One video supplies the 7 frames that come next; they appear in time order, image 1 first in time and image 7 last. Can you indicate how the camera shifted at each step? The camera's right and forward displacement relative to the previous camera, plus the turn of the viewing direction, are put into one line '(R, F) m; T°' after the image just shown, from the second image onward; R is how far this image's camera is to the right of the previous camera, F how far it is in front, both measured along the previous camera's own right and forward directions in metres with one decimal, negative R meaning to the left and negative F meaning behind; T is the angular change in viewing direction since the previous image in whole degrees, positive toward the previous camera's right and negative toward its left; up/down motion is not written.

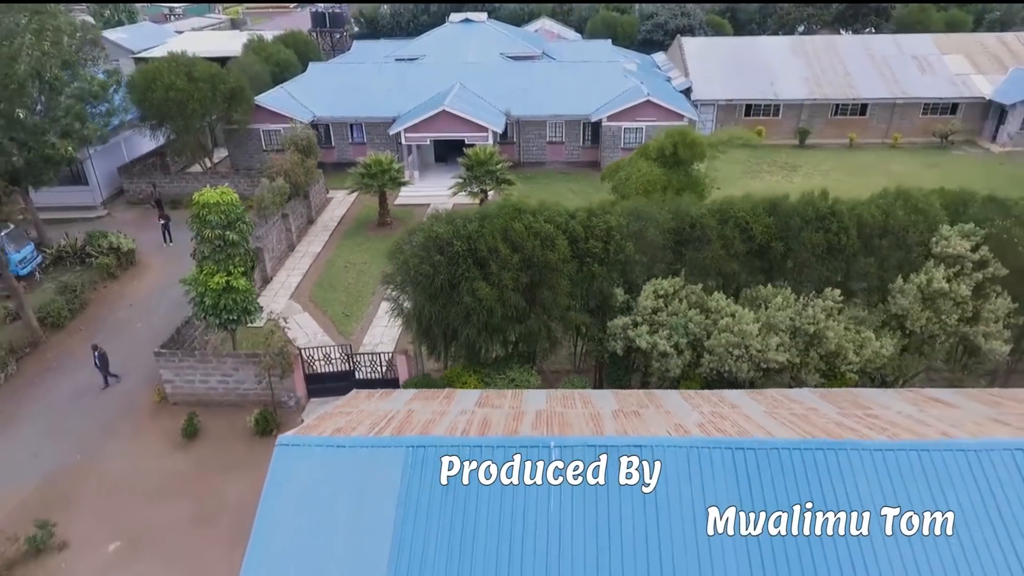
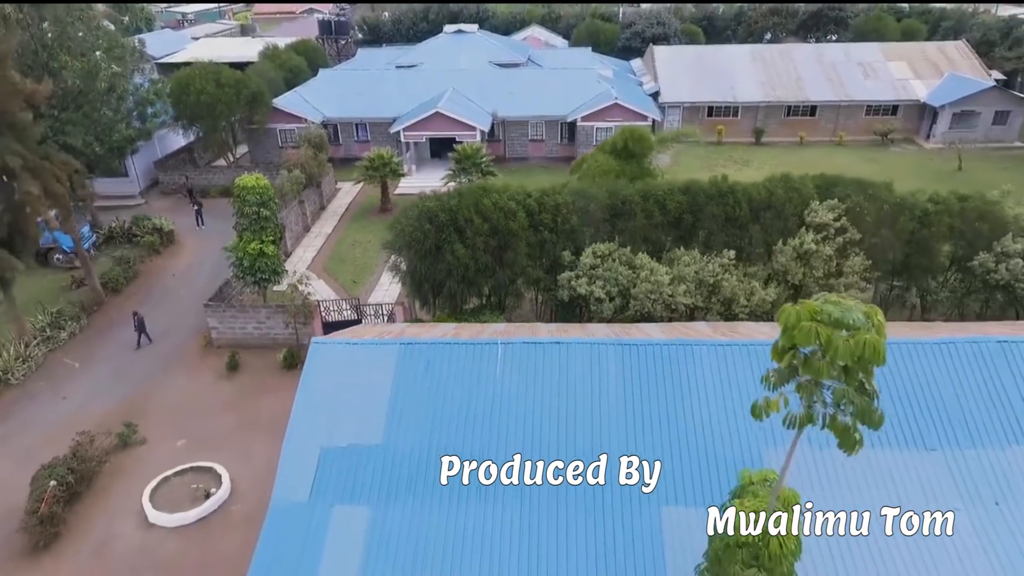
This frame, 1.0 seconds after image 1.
(+0.8, -4.1) m; 0°
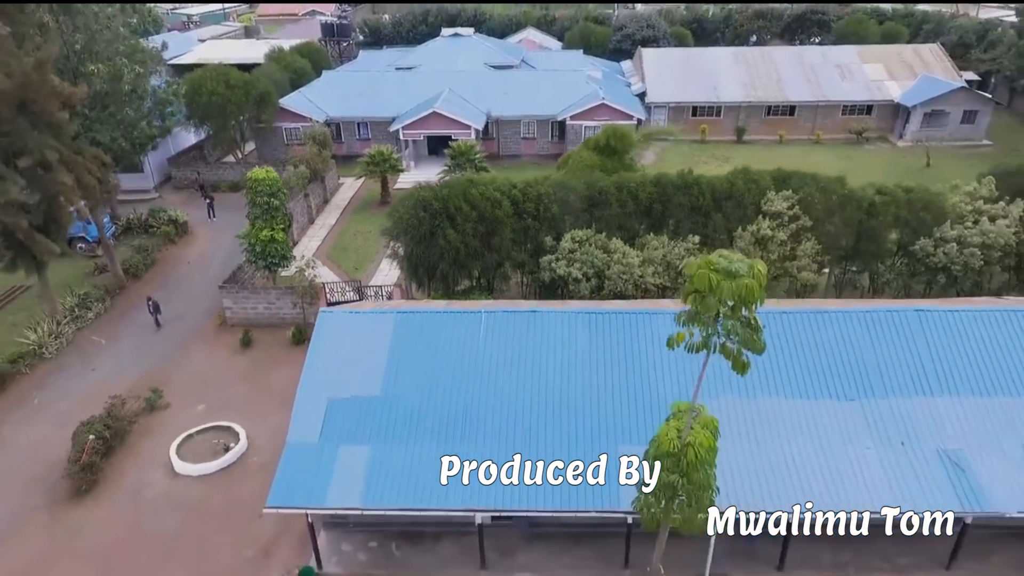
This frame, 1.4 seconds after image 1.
(+0.4, -1.9) m; 0°
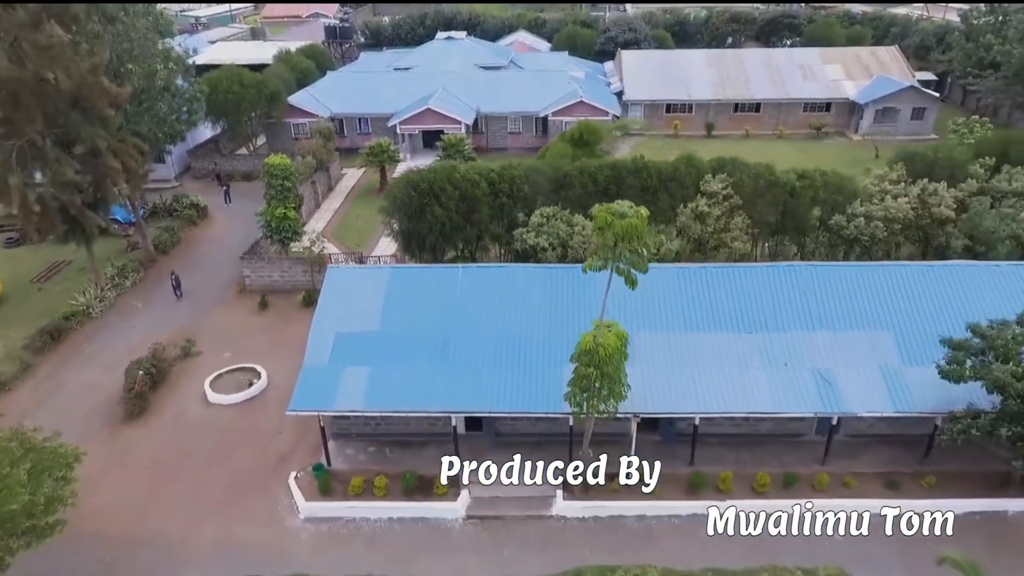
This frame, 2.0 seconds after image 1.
(+0.8, -3.5) m; 0°
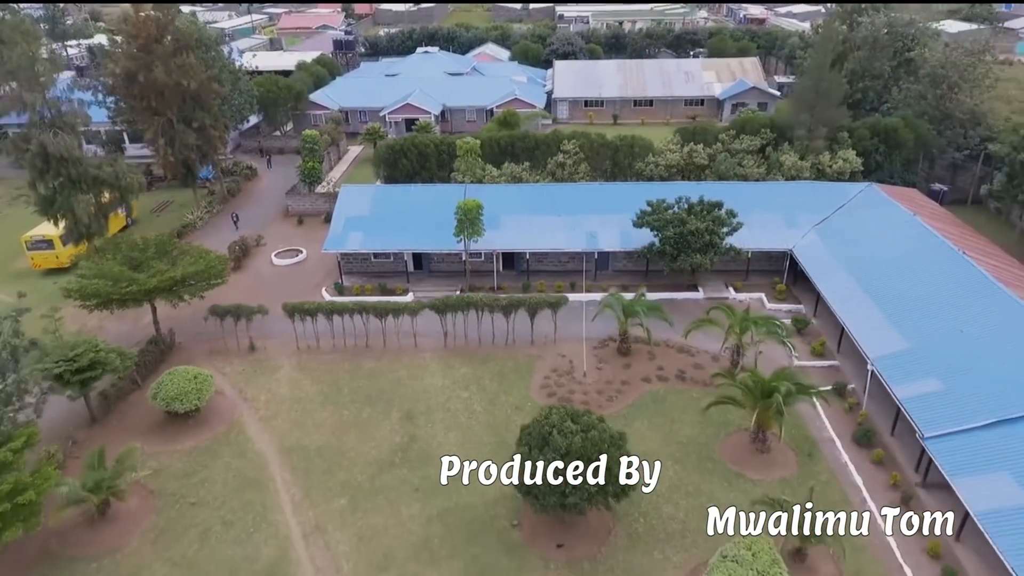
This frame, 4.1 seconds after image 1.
(+3.6, -15.7) m; 0°
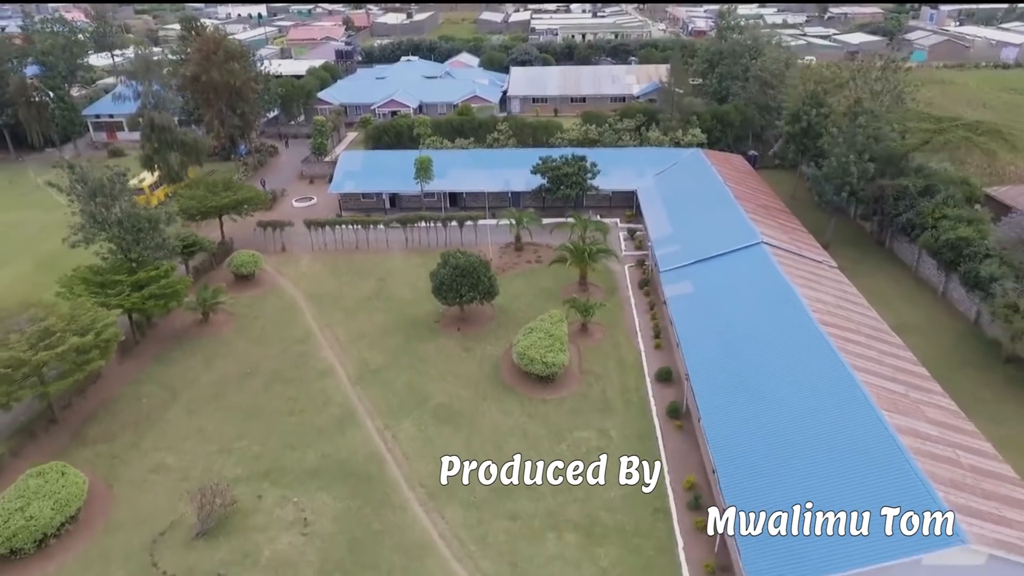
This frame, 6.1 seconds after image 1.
(+4.0, -15.9) m; 0°
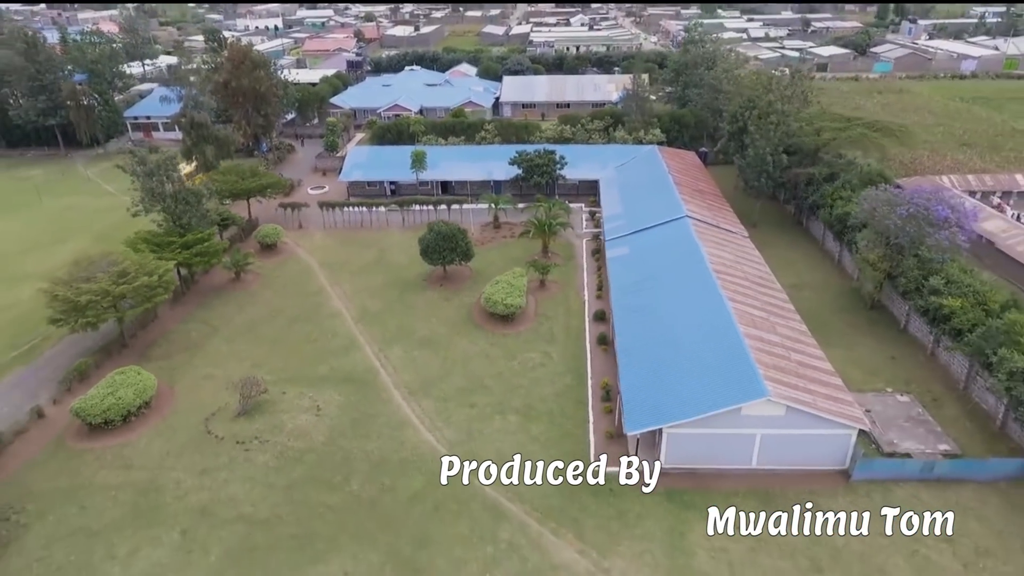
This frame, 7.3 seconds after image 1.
(+2.2, -8.2) m; -1°
